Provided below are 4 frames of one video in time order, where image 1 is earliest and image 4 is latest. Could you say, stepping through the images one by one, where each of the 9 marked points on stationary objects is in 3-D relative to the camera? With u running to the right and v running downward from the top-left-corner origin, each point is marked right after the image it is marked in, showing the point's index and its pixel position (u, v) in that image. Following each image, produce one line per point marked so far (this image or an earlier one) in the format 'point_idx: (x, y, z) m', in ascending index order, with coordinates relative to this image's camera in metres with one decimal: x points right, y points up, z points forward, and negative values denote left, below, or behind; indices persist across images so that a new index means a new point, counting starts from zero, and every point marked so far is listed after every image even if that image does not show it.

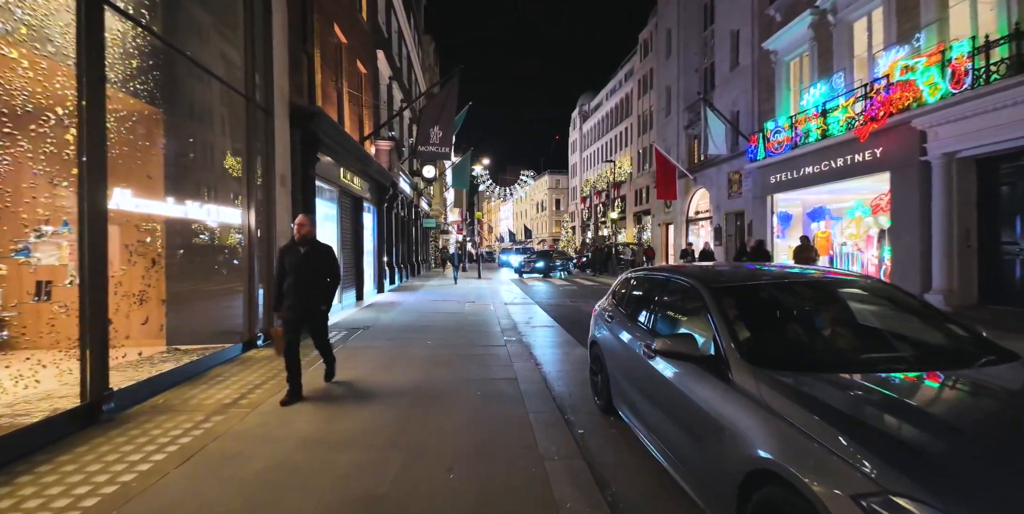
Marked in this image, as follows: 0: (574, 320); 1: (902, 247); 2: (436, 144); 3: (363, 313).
0: (+1.5, -1.5, +12.0) m
1: (+11.2, +0.3, +14.0) m
2: (-2.3, +3.4, +14.5) m
3: (-3.8, -1.4, +12.3) m
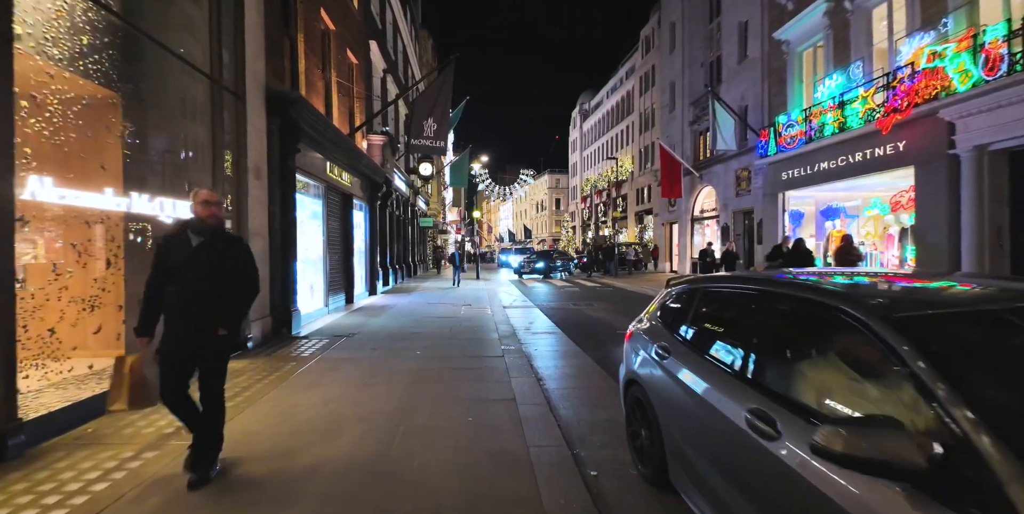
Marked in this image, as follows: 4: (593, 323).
0: (+1.4, -1.5, +11.1) m
1: (+11.1, +0.3, +13.1) m
2: (-2.3, +3.4, +13.6) m
3: (-3.8, -1.4, +11.4) m
4: (+1.9, -1.5, +11.2) m
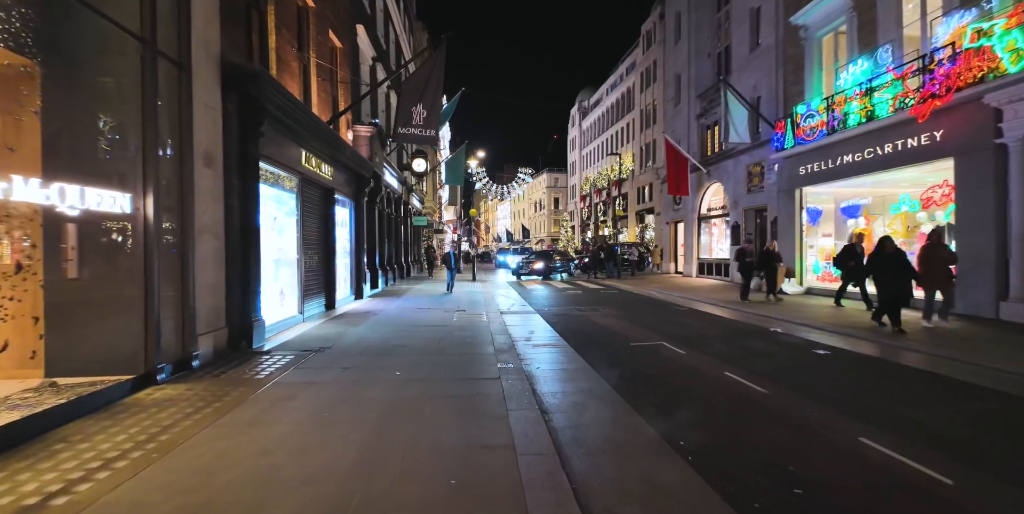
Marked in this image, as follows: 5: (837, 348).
0: (+1.4, -1.5, +9.8) m
1: (+11.1, +0.3, +11.9) m
2: (-2.4, +3.3, +12.3) m
3: (-3.8, -1.4, +10.1) m
4: (+1.8, -1.5, +9.9) m
5: (+5.6, -1.6, +8.5) m
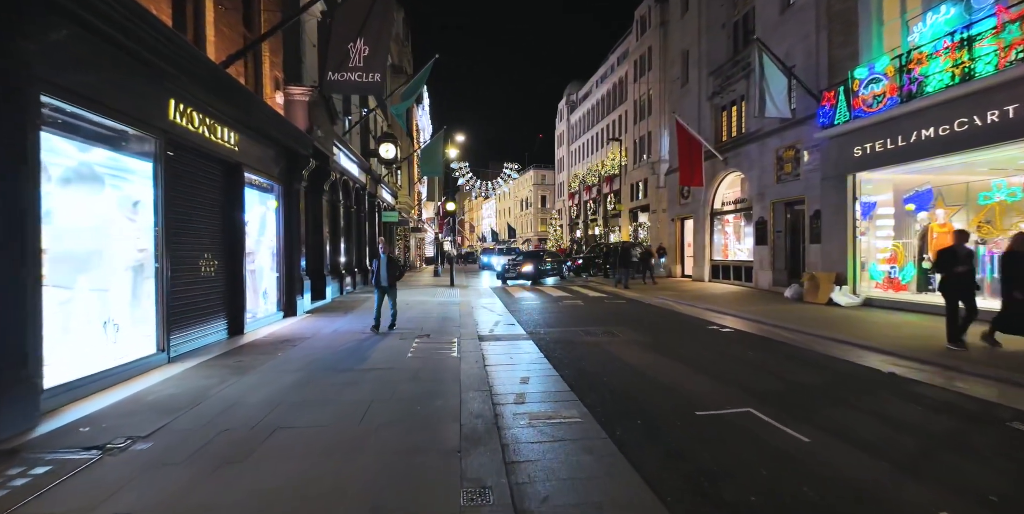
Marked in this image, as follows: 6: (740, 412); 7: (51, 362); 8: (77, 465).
0: (+1.2, -1.6, +6.2) m
1: (+10.8, +0.2, +8.6) m
2: (-2.7, +3.3, +8.6) m
3: (-4.1, -1.5, +6.3) m
4: (+1.6, -1.6, +6.3) m
5: (+5.4, -1.6, +5.0) m
6: (+2.4, -1.6, +5.1) m
7: (-4.8, -1.1, +5.2) m
8: (-3.4, -1.6, +3.9) m
